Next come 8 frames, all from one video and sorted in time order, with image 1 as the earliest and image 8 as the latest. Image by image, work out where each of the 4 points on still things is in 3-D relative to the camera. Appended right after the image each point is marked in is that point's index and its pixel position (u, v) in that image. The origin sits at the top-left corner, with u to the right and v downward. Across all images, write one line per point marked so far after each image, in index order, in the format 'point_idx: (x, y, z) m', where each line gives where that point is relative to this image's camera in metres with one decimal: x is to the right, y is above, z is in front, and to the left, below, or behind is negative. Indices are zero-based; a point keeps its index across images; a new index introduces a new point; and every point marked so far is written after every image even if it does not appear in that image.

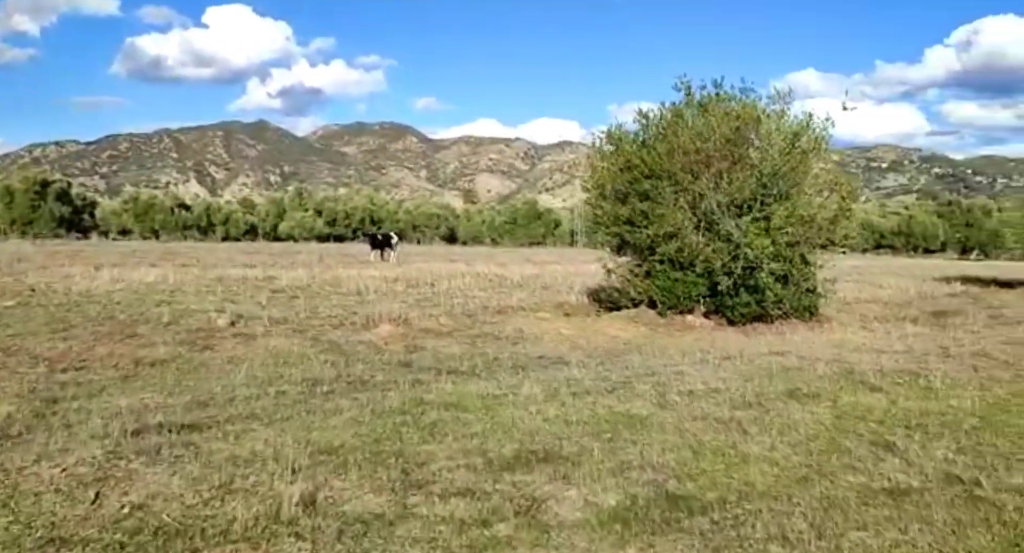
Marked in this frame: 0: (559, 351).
0: (+1.0, -1.7, +18.5) m
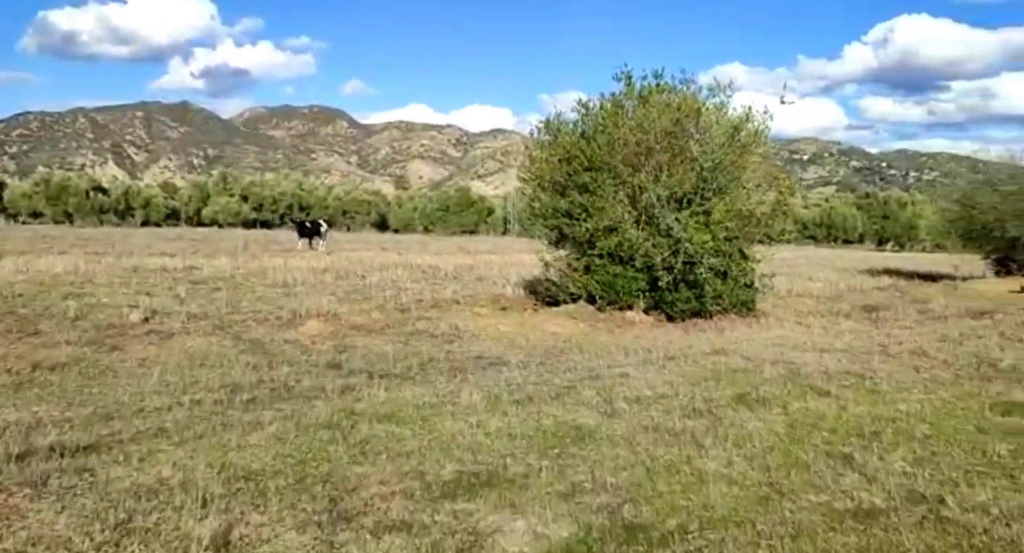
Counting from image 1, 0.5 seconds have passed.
0: (-0.3, -1.6, +17.8) m
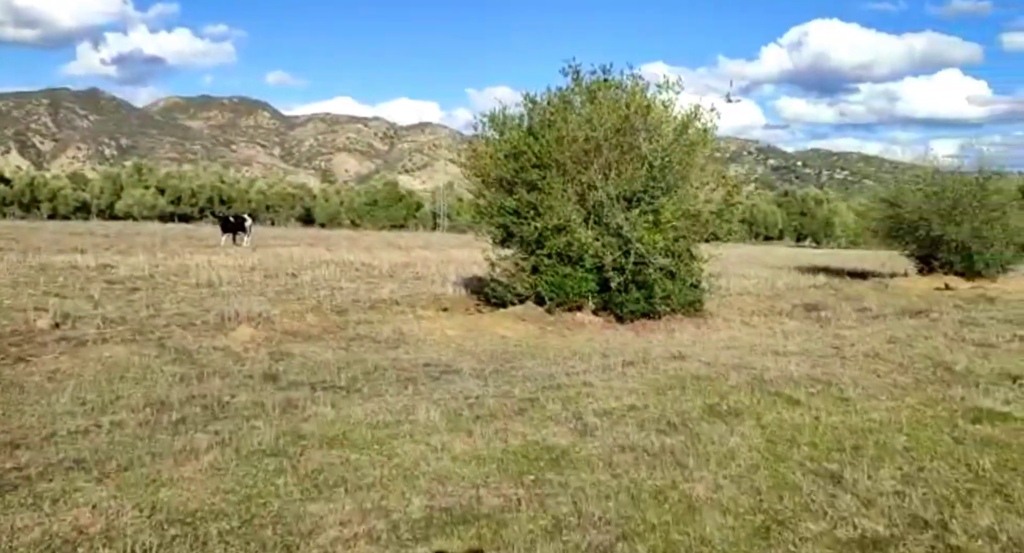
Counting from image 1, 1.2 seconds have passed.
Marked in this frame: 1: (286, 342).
0: (-1.3, -1.7, +16.8) m
1: (-4.9, -1.4, +18.3) m
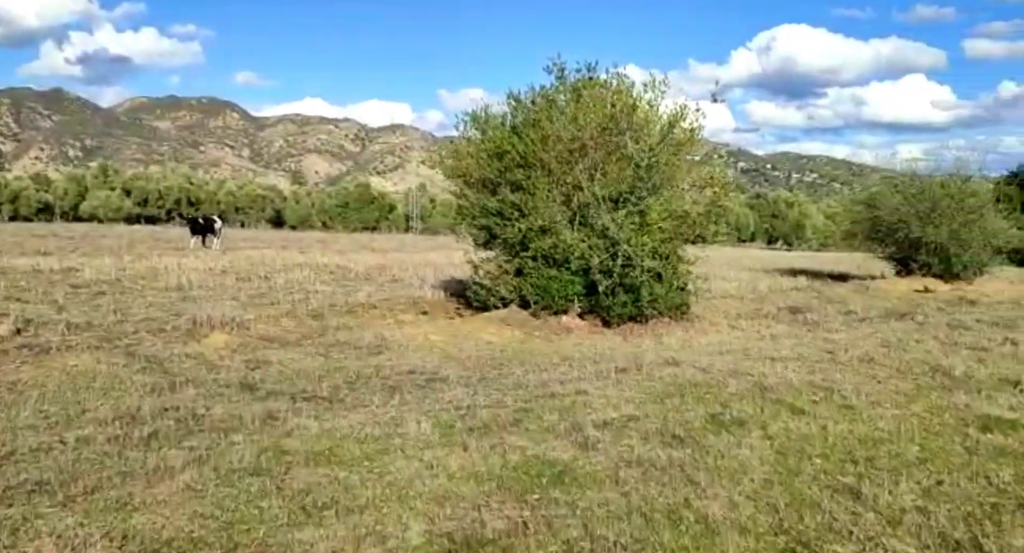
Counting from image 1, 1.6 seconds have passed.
0: (-1.6, -1.7, +16.1) m
1: (-5.2, -1.5, +17.5) m
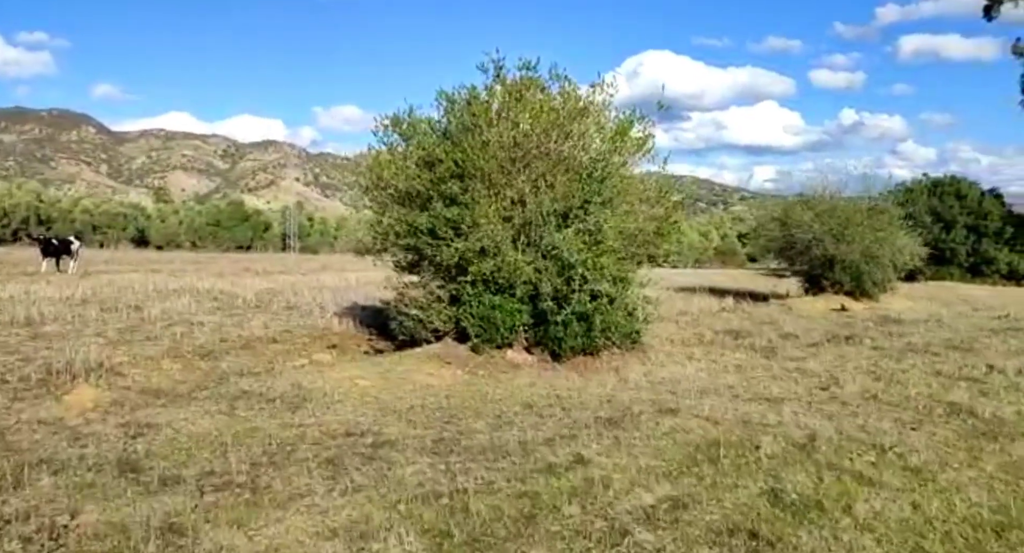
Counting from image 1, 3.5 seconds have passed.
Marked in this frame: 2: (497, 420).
0: (-2.2, -2.2, +12.8) m
1: (-6.0, -2.1, +13.6) m
2: (-0.1, -2.2, +13.3) m
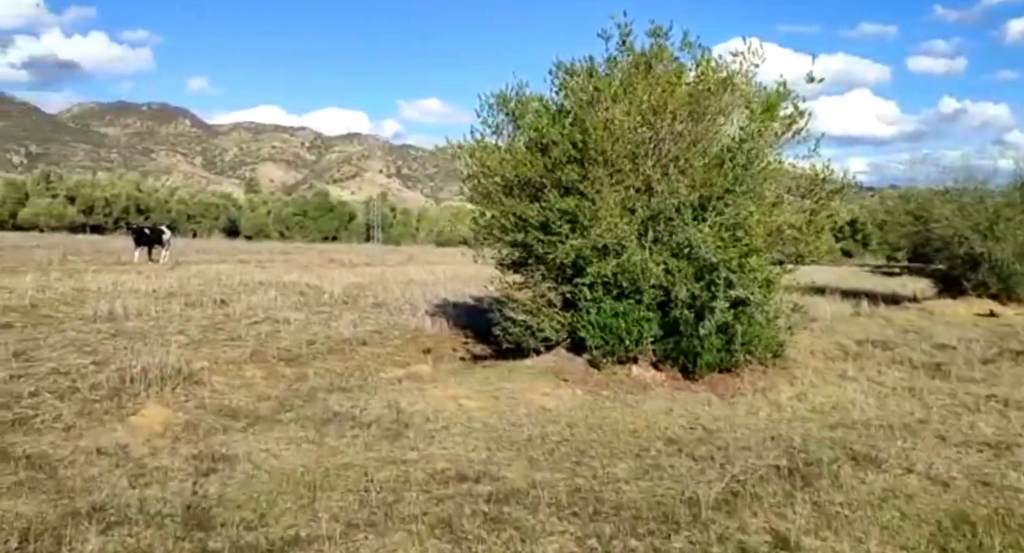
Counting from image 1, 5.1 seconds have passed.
0: (-0.3, -2.3, +10.4) m
1: (-4.0, -2.1, +11.6) m
2: (+1.7, -2.3, +10.7) m
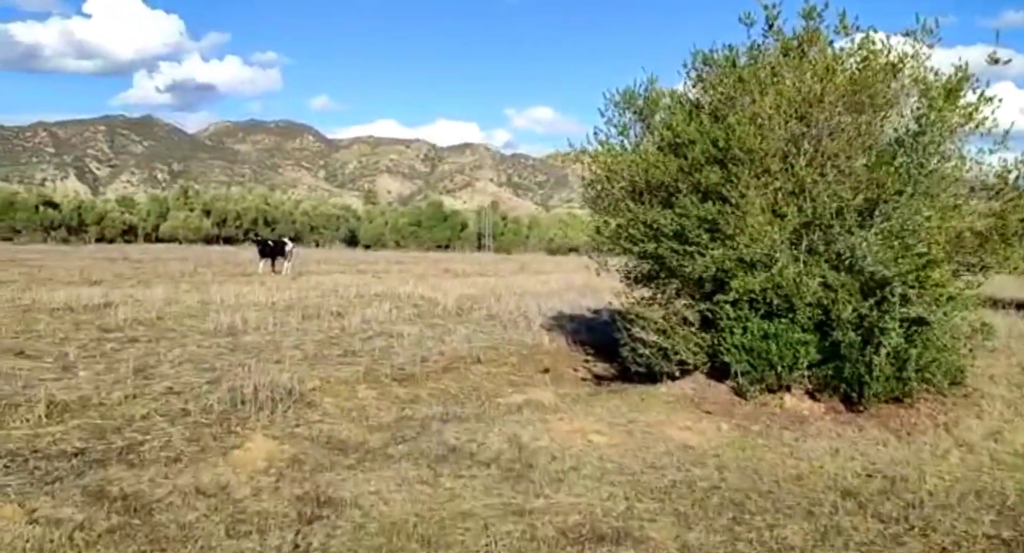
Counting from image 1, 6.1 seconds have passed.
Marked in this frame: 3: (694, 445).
0: (+1.2, -2.6, +8.8) m
1: (-2.3, -2.4, +10.5) m
2: (+3.3, -2.6, +8.8) m
3: (+2.6, -2.3, +12.0) m
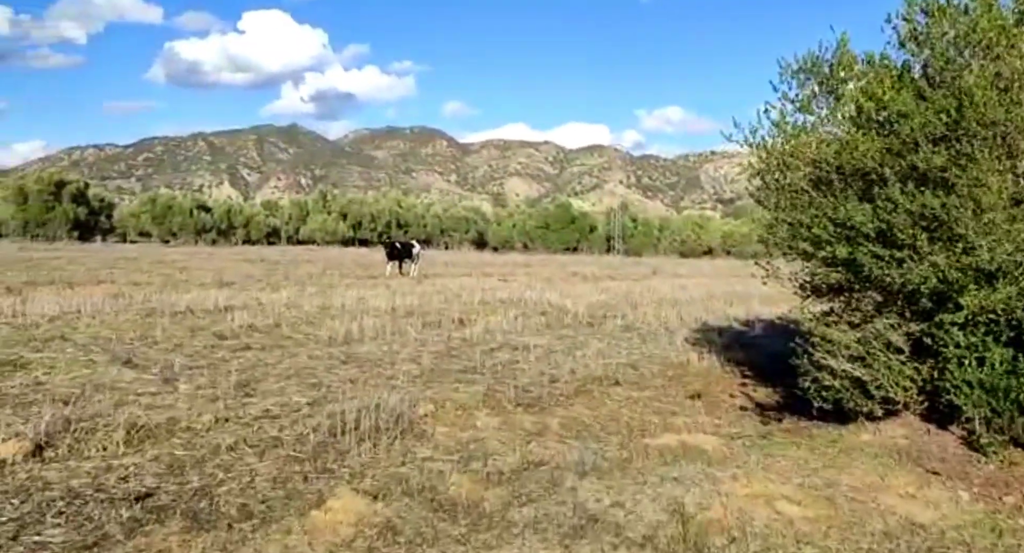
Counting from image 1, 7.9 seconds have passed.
0: (+2.4, -2.7, +5.8) m
1: (-0.8, -2.5, +8.0) m
2: (+4.5, -2.7, +5.5) m
3: (+4.3, -2.5, +8.7) m
